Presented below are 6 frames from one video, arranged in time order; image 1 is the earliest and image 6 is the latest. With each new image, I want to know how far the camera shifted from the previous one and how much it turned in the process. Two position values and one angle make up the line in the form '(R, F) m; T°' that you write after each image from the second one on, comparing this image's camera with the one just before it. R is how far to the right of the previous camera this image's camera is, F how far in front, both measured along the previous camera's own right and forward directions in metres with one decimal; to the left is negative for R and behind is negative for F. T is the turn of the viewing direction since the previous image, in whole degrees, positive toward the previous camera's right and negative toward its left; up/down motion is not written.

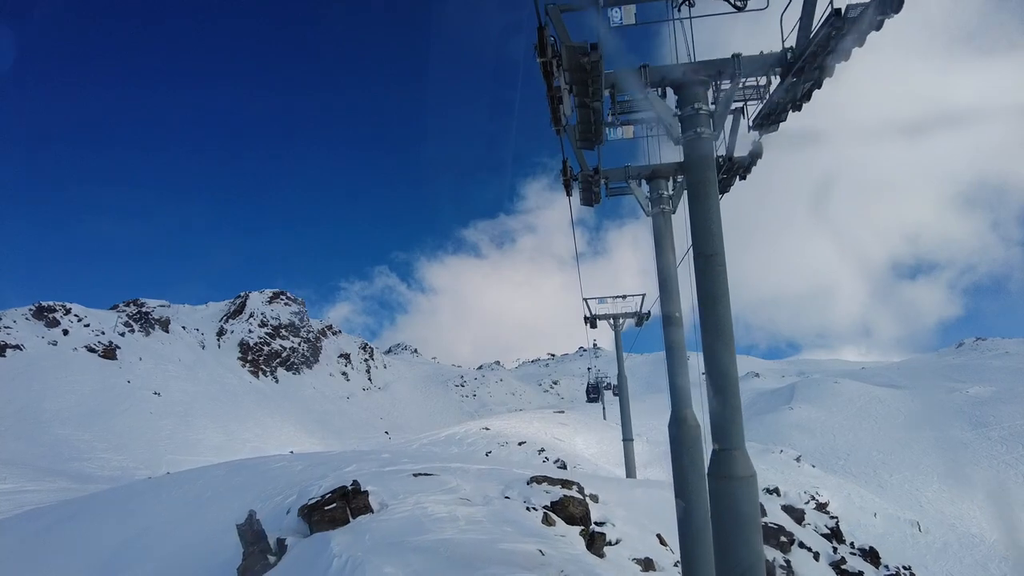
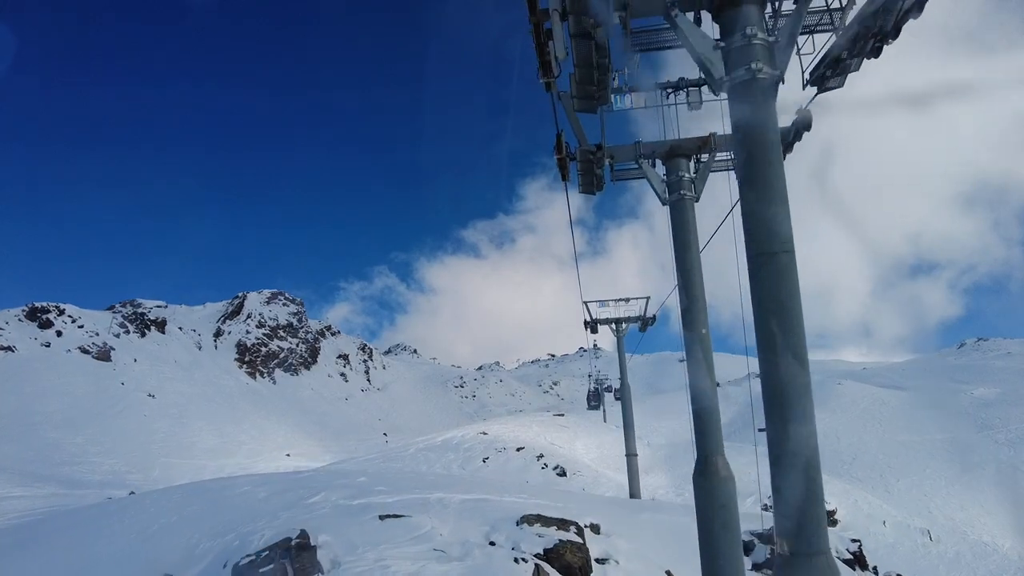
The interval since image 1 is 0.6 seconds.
(+0.1, +0.7) m; 0°
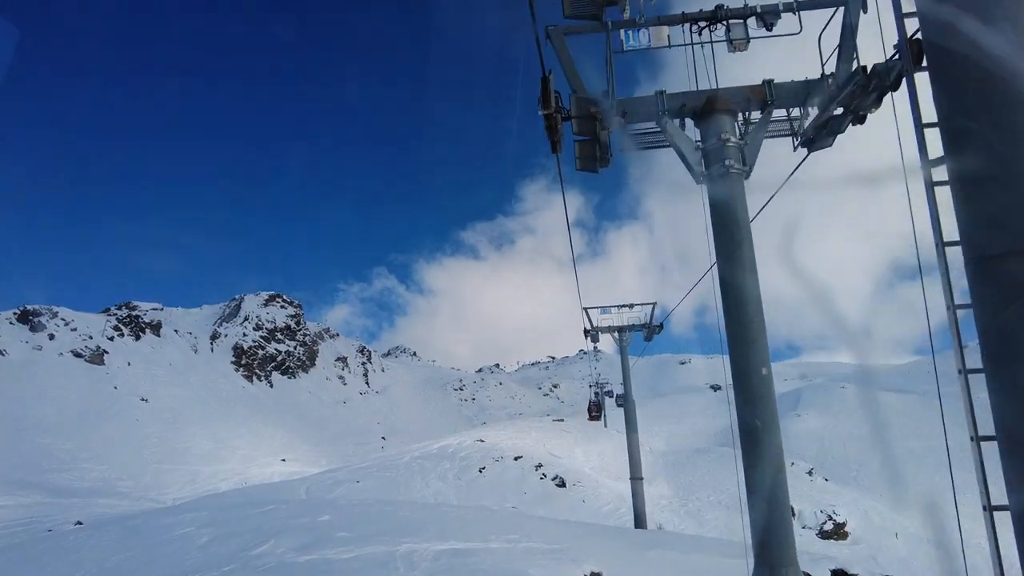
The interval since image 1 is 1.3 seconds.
(+0.1, +0.9) m; 0°
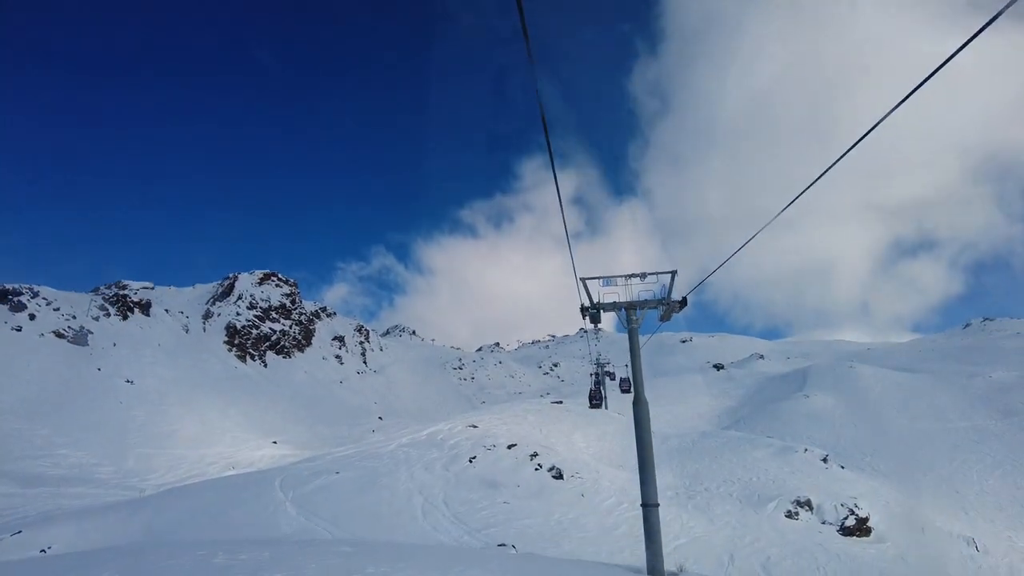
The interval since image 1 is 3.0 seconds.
(+0.3, +2.2) m; 0°
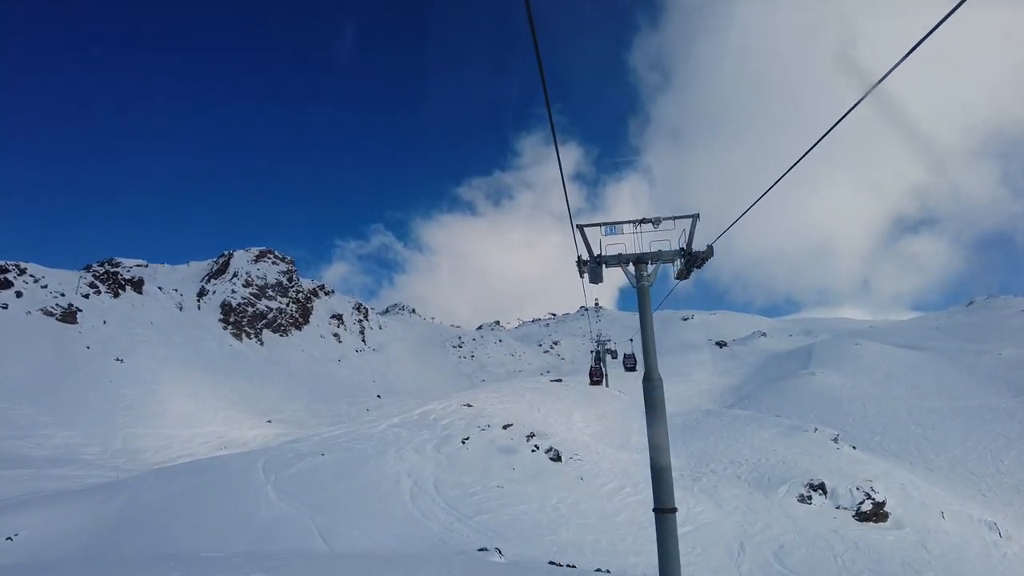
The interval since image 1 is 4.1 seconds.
(+0.2, +1.5) m; 0°
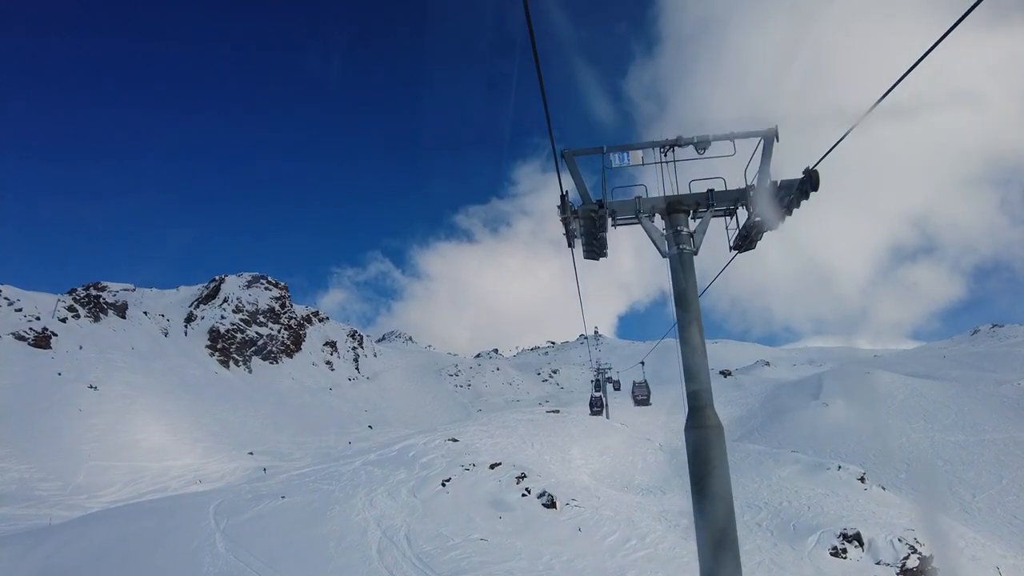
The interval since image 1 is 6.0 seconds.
(+0.4, +2.3) m; 0°
